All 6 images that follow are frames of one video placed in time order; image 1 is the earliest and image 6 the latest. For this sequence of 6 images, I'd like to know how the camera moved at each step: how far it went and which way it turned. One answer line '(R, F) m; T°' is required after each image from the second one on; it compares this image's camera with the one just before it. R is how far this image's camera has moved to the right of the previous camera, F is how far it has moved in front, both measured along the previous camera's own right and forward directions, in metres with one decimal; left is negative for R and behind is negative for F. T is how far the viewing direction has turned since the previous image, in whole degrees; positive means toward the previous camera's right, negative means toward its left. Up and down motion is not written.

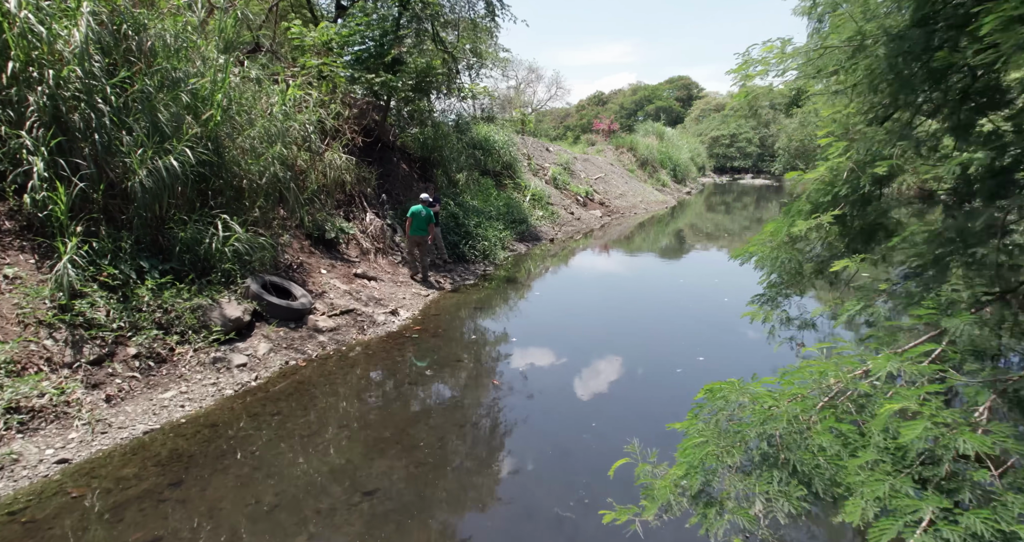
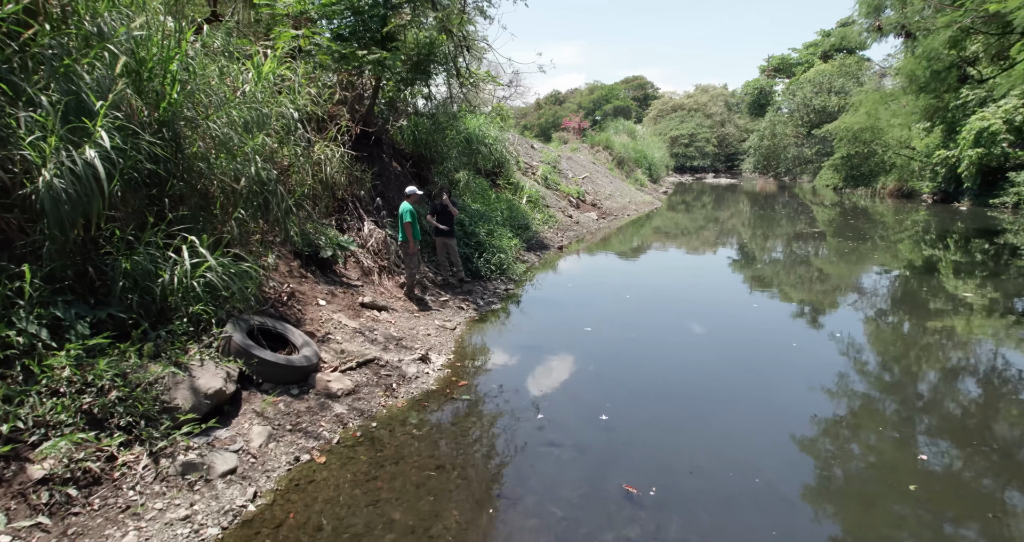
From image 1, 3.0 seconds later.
(-1.2, +2.0) m; +4°
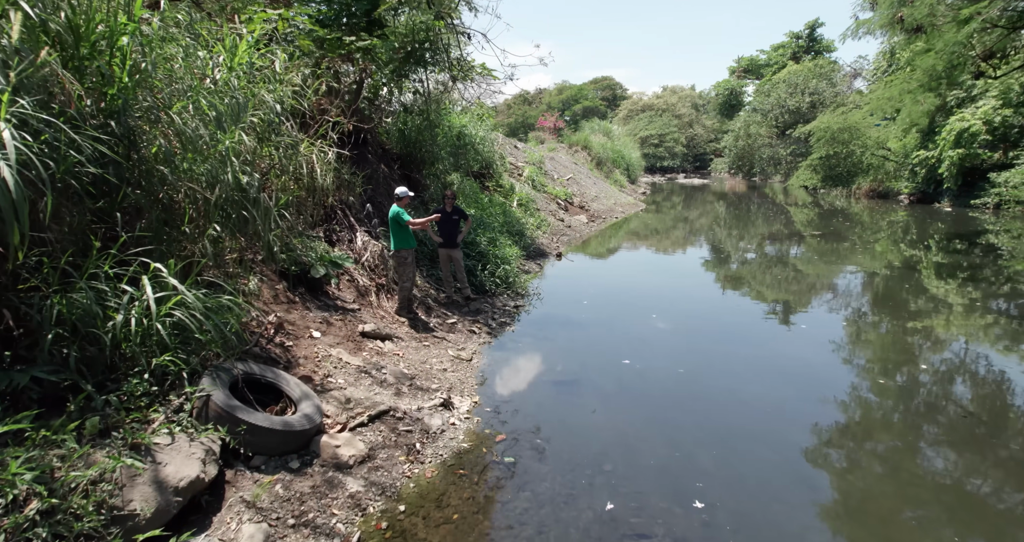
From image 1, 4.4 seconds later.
(-0.6, +1.0) m; +3°
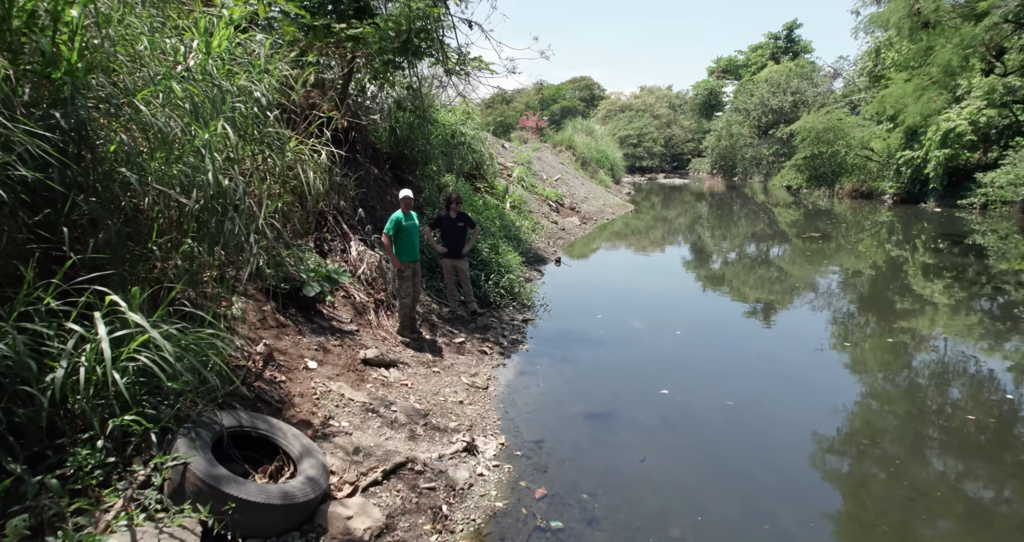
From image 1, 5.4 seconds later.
(-0.4, +0.7) m; +2°
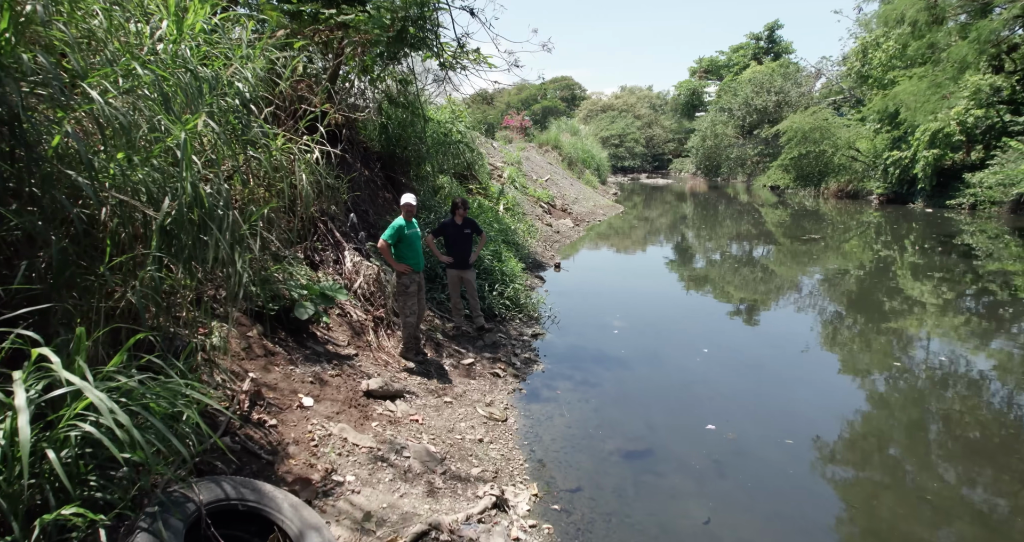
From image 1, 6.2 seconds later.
(-0.3, +0.7) m; +2°
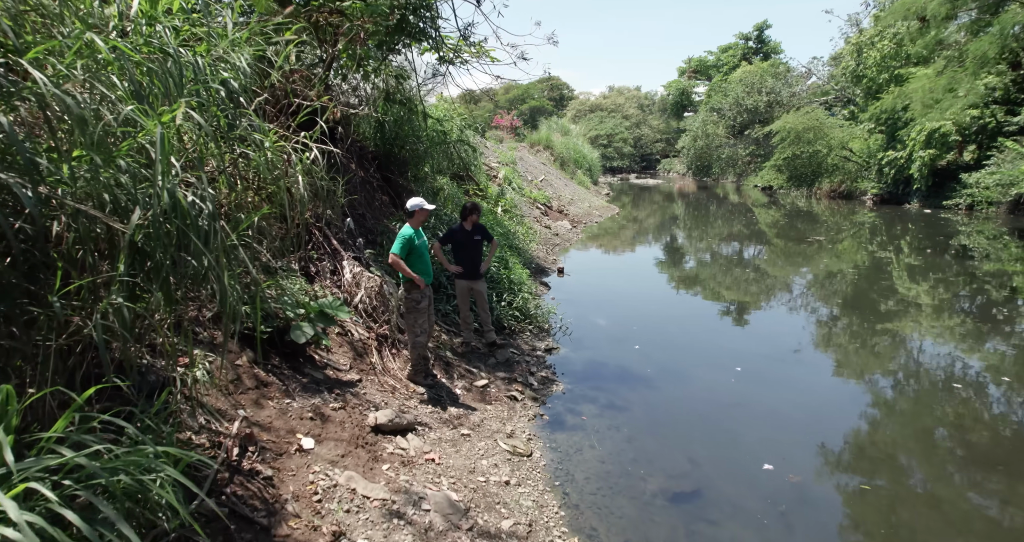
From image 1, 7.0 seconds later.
(-0.3, +0.6) m; +1°
